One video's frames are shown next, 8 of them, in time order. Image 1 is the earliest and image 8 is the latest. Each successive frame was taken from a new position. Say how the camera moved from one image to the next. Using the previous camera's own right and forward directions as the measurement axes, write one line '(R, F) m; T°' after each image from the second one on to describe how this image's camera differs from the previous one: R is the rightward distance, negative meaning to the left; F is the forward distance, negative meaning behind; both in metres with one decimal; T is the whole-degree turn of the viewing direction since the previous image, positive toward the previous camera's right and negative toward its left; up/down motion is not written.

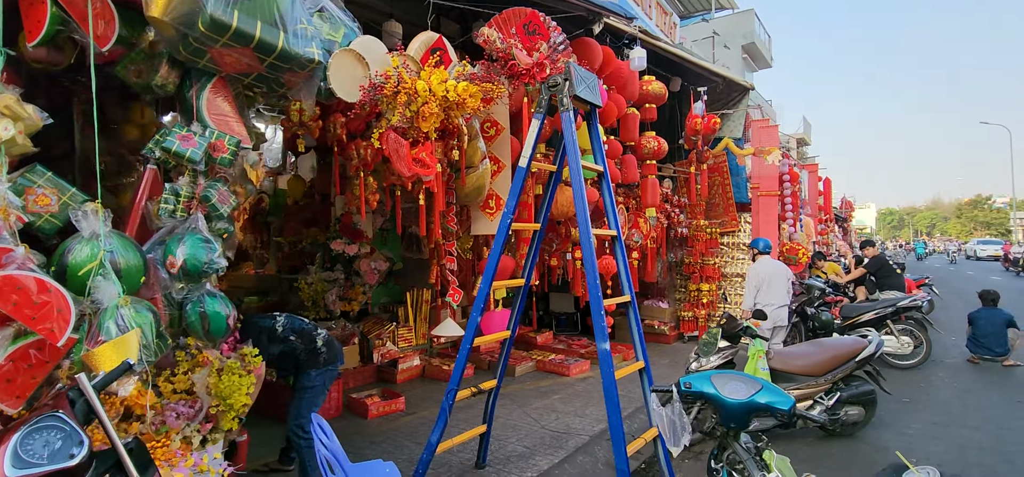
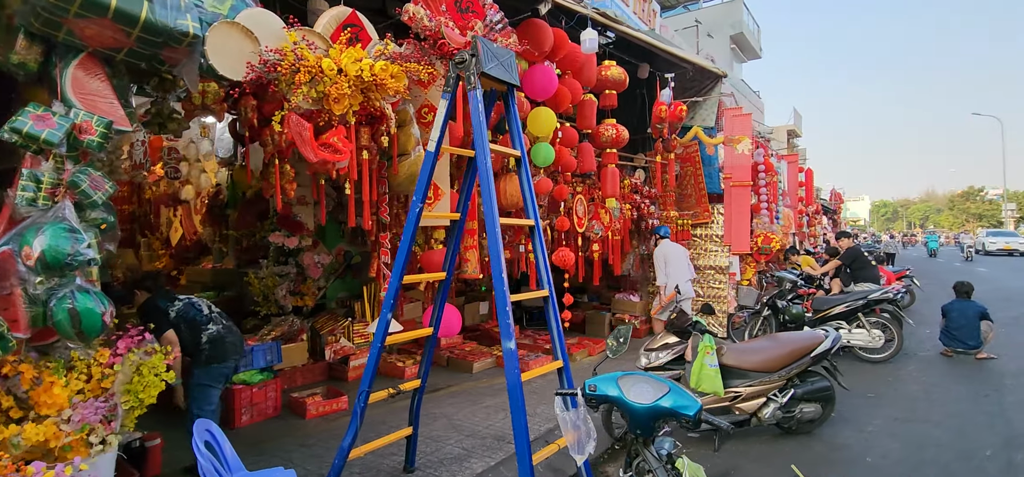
(+0.4, +0.2) m; 0°
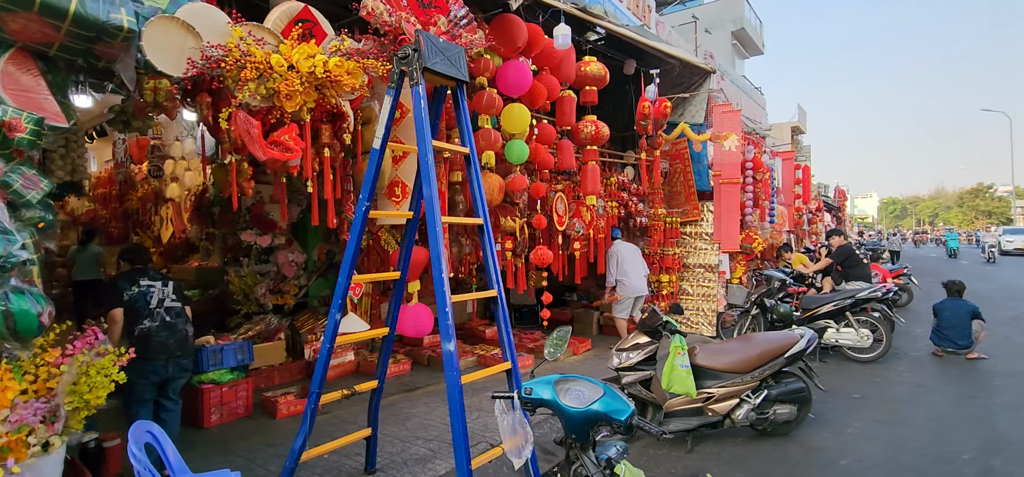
(+0.3, +0.1) m; -1°
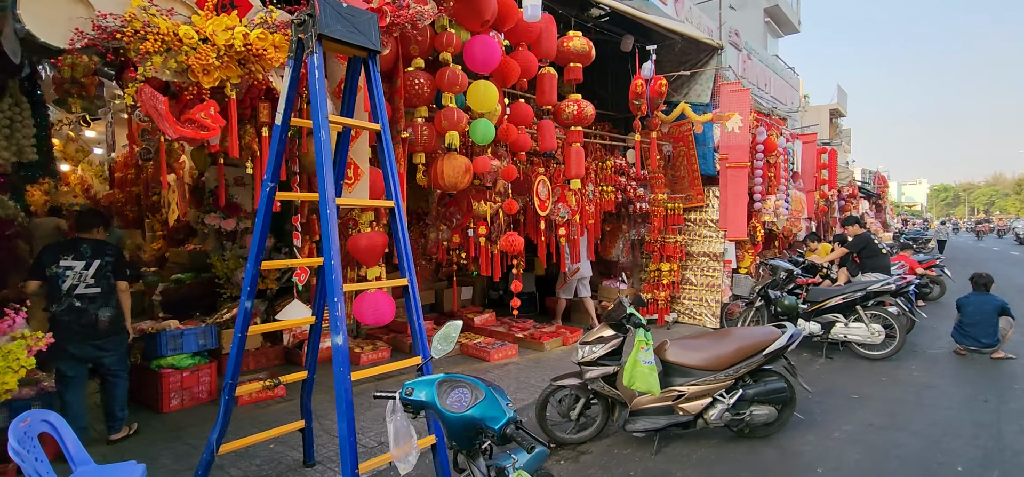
(+0.5, +0.2) m; -3°
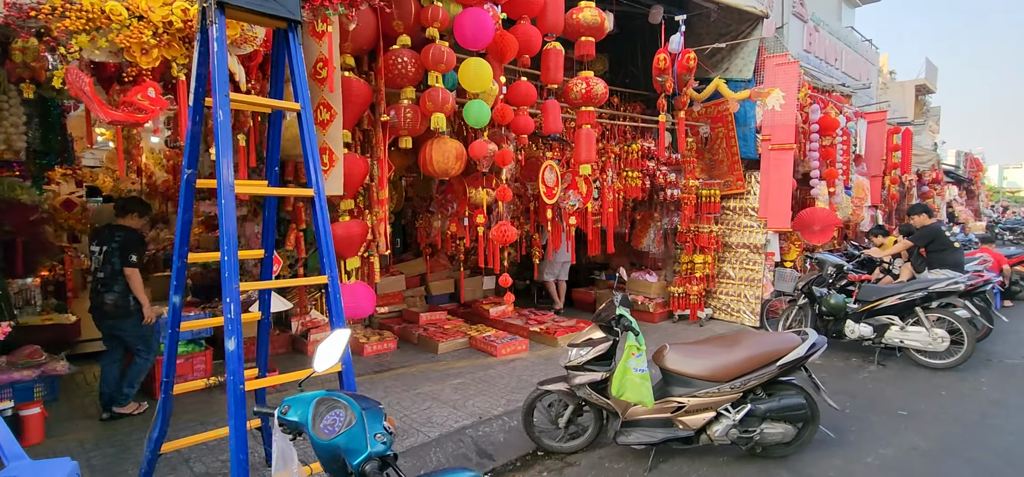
(+0.5, +0.3) m; -6°
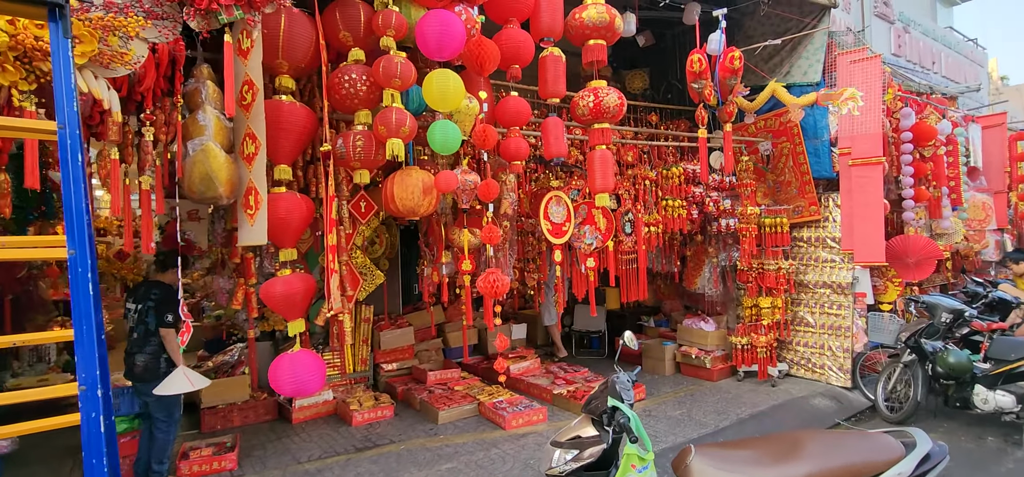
(+0.5, +0.9) m; -8°
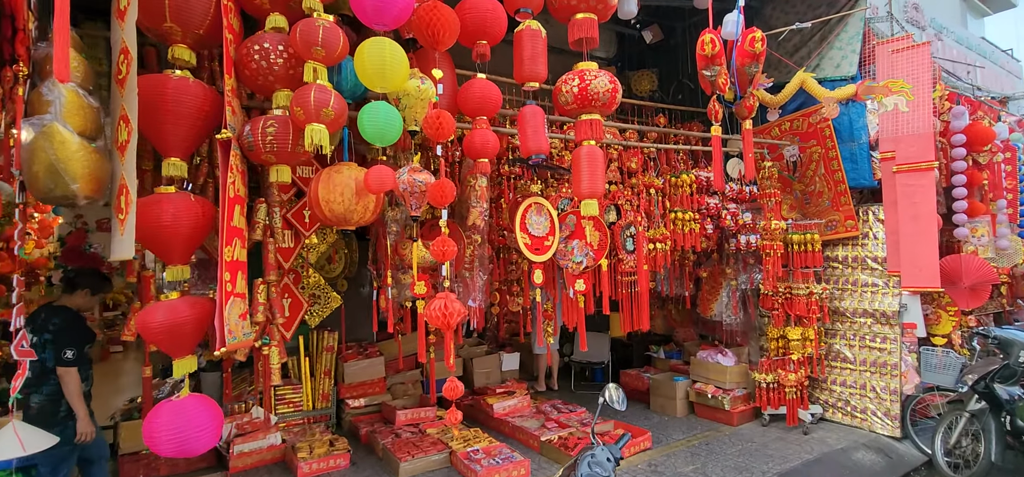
(+0.3, +0.7) m; -2°
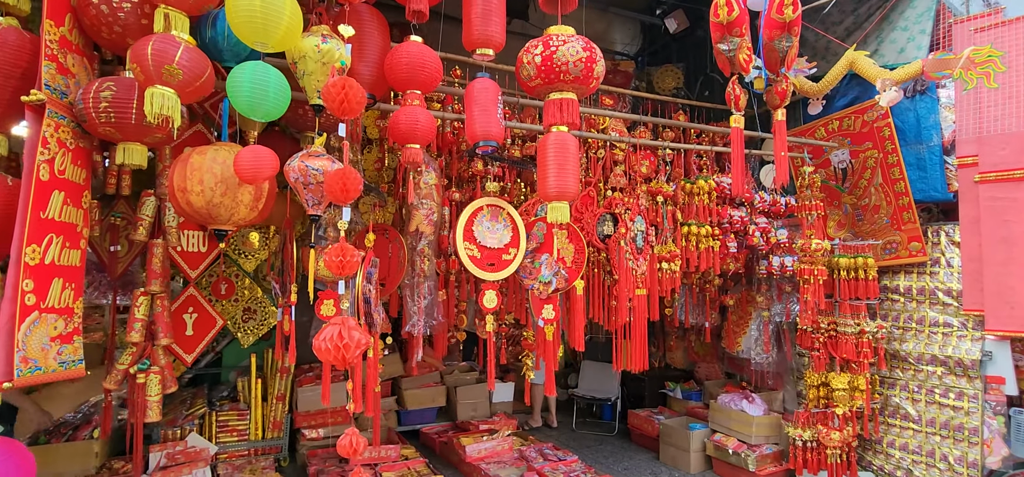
(+0.4, +0.7) m; -5°
